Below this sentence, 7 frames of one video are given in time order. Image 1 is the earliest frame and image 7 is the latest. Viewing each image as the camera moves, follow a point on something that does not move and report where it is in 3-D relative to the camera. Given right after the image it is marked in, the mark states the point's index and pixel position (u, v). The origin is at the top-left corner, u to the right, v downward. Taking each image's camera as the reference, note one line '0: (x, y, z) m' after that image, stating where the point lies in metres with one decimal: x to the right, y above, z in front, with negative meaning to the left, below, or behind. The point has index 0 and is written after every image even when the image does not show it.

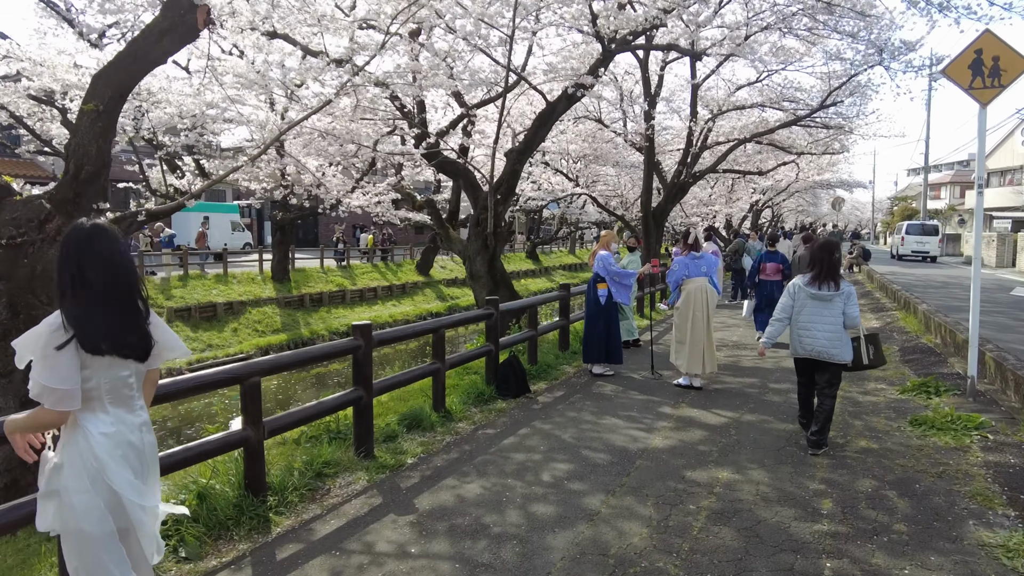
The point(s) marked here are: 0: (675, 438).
0: (+1.0, -1.0, +4.3) m
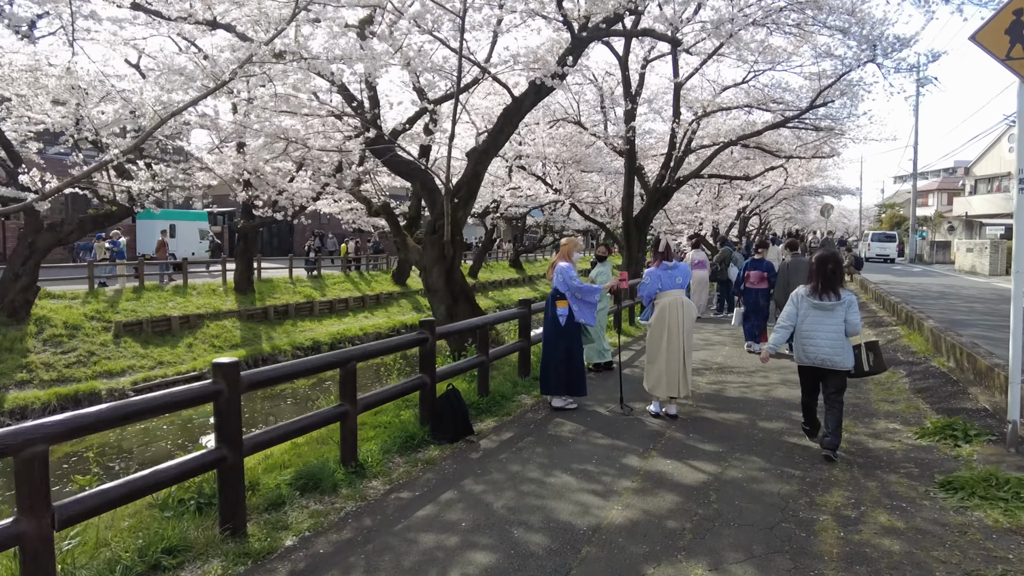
0: (+0.6, -1.1, +3.3) m
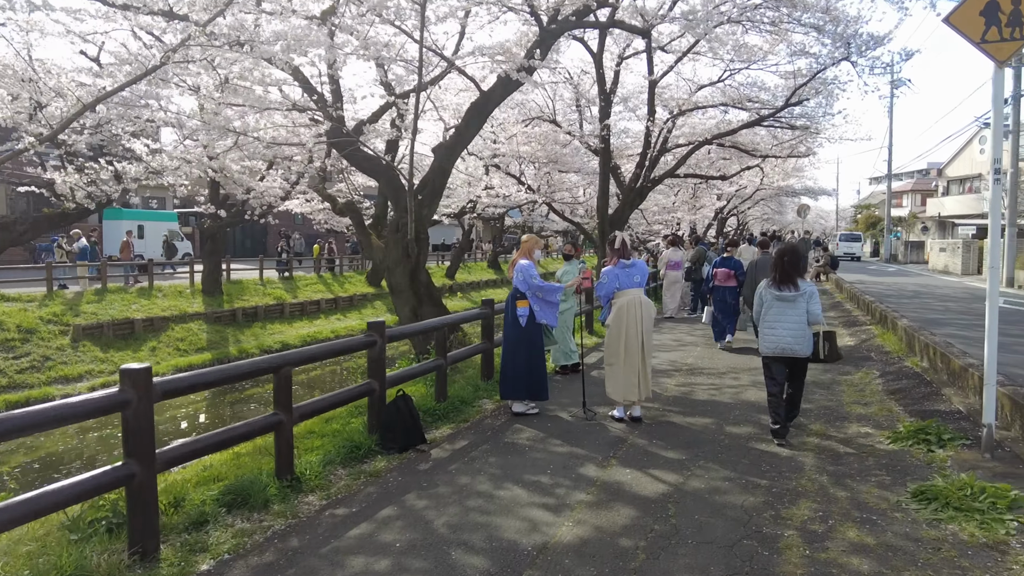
0: (+0.4, -1.1, +3.0) m
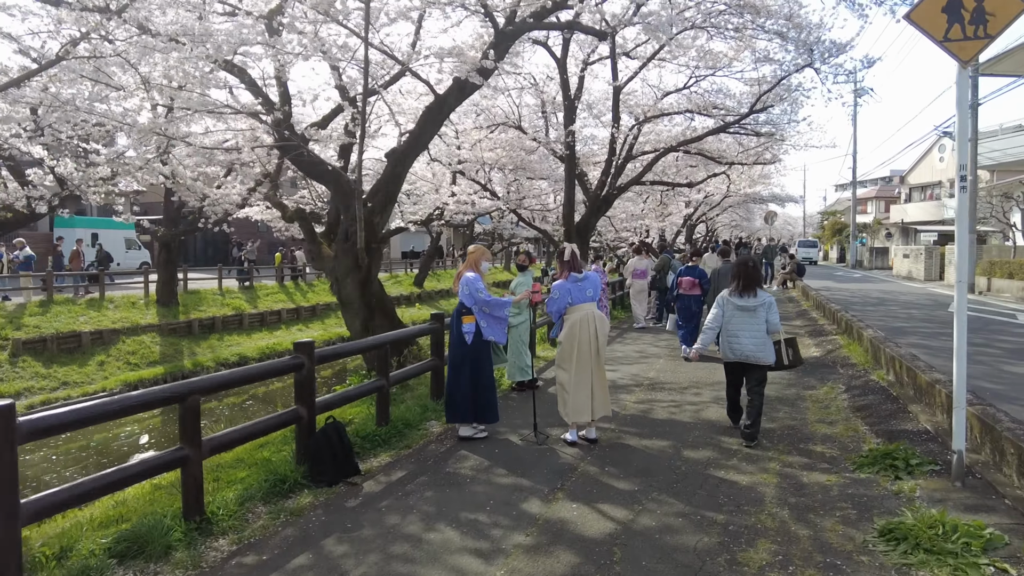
0: (0.0, -1.2, +2.7) m
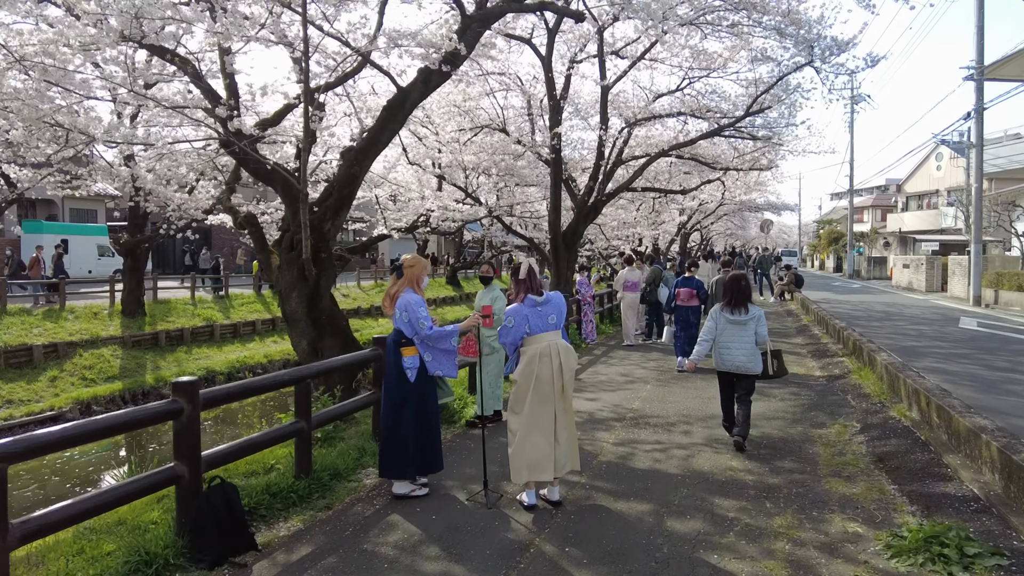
0: (-0.3, -1.3, +1.8) m
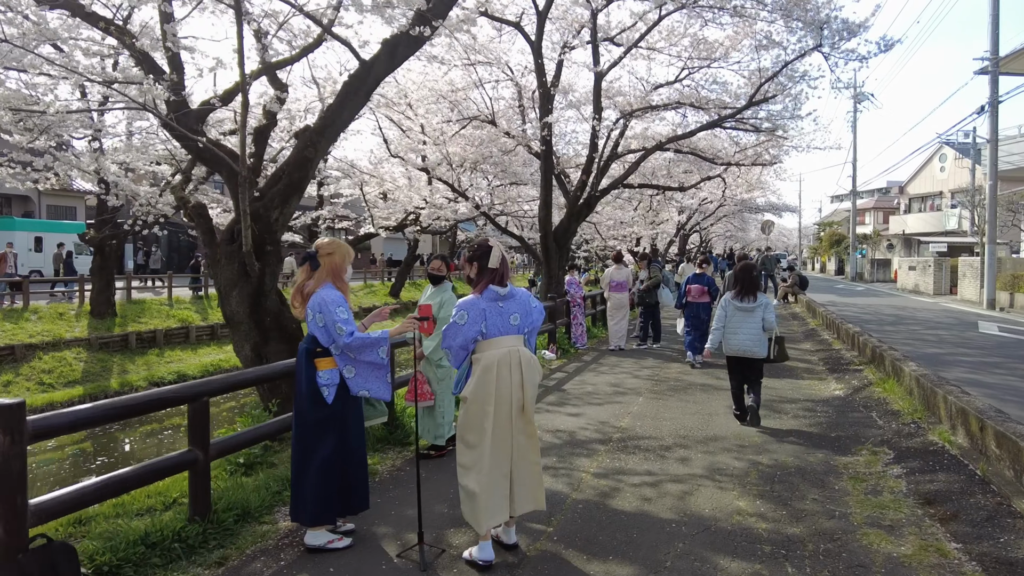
0: (-0.5, -1.2, +0.9) m
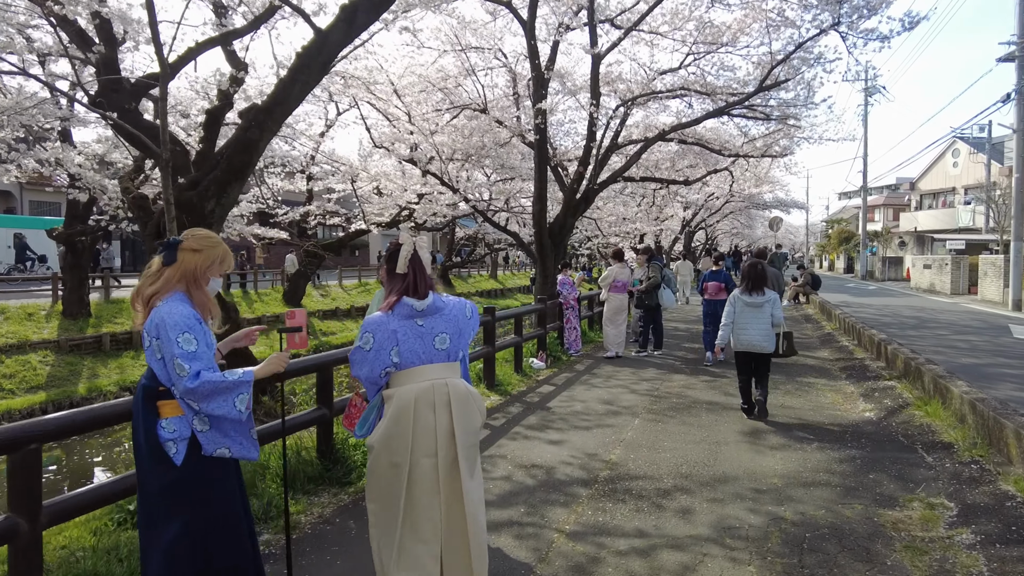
0: (-0.7, -1.3, +0.1) m
